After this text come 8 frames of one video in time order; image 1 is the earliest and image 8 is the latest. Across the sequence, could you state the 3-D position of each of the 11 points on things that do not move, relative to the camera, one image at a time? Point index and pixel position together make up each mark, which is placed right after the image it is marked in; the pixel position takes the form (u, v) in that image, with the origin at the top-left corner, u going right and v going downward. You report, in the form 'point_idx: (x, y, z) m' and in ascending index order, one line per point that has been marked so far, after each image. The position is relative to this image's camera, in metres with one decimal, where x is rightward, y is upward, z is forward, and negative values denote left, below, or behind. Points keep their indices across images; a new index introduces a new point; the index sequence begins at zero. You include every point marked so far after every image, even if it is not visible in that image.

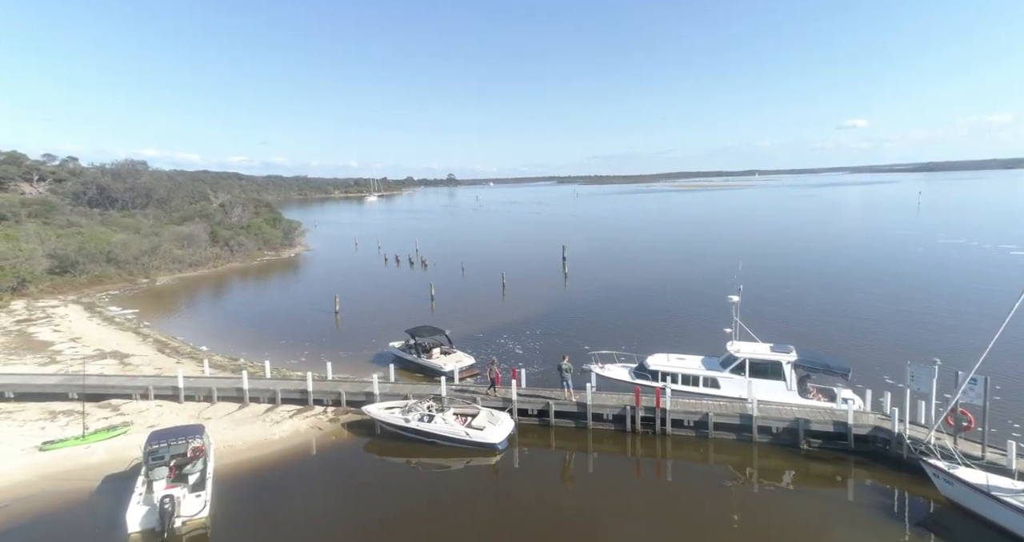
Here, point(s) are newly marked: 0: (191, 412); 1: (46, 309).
0: (-5.6, -2.5, +8.5) m
1: (-18.3, -1.5, +19.2) m
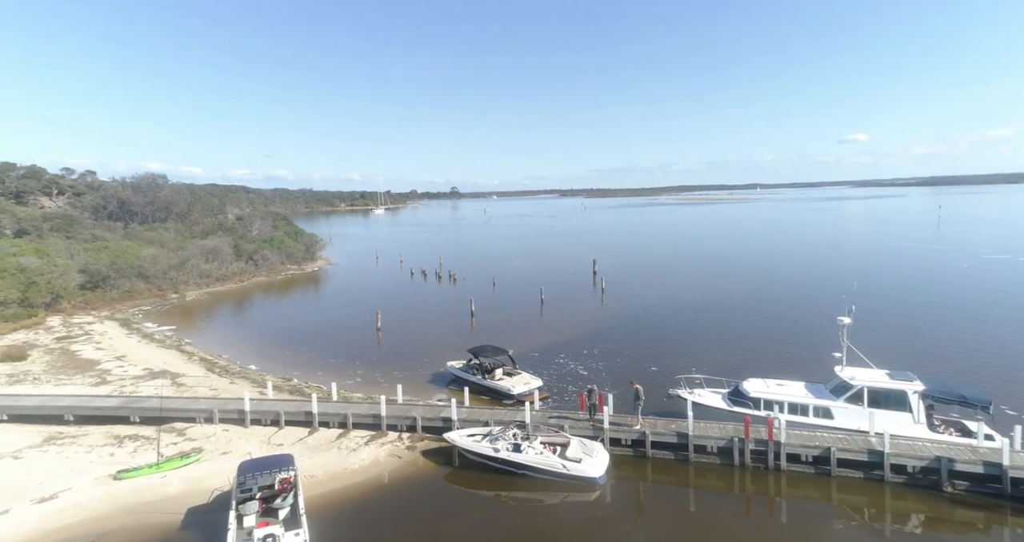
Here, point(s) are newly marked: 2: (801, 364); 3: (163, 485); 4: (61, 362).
0: (-4.2, -2.8, +8.2) m
1: (-16.8, -2.1, +19.1) m
2: (+7.3, -2.6, +12.2) m
3: (-4.9, -3.0, +6.9) m
4: (-12.5, -2.5, +13.5) m
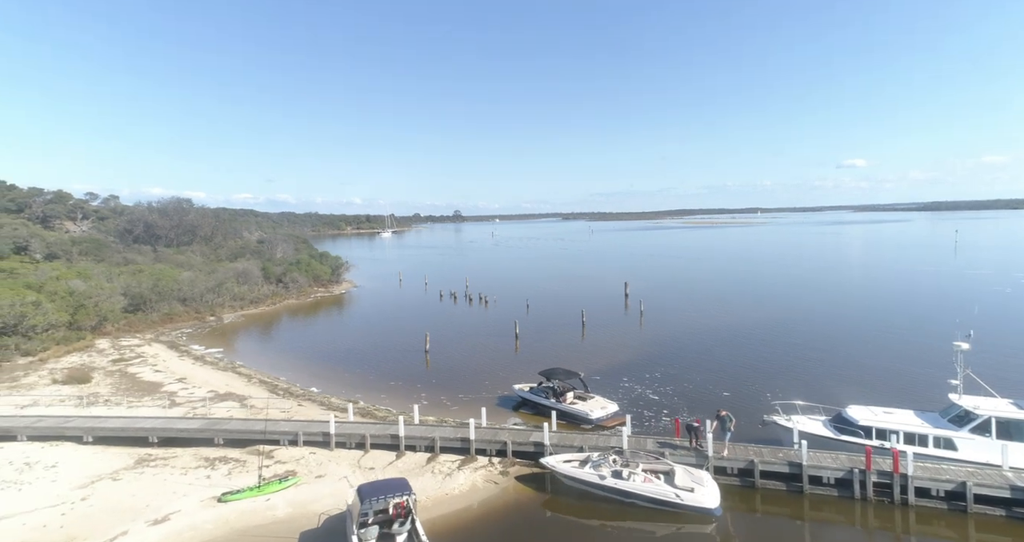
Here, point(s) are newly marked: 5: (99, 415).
0: (-2.7, -3.2, +8.2) m
1: (-15.0, -3.0, +19.4) m
2: (+8.9, -3.2, +12.0) m
3: (-3.4, -3.4, +6.9) m
4: (-10.9, -3.2, +13.7) m
5: (-9.0, -3.1, +10.6) m
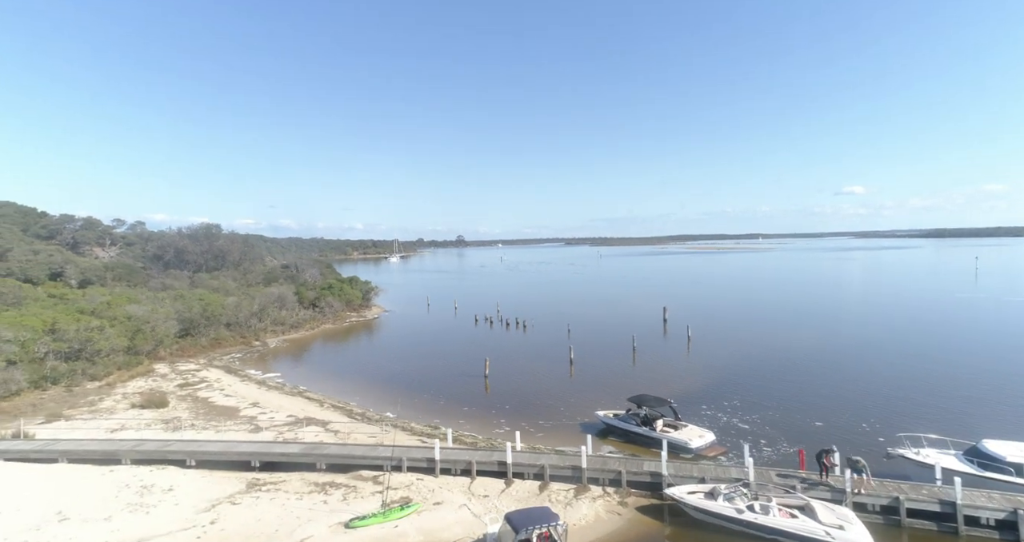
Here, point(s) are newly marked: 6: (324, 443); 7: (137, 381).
0: (-0.8, -3.7, +8.2) m
1: (-12.9, -4.1, +19.7) m
2: (+10.9, -3.8, +11.7) m
3: (-1.6, -3.7, +6.9) m
4: (-8.8, -3.9, +13.9) m
5: (-7.0, -3.7, +10.7) m
6: (-4.0, -3.6, +10.2) m
7: (-13.9, -4.1, +18.0) m
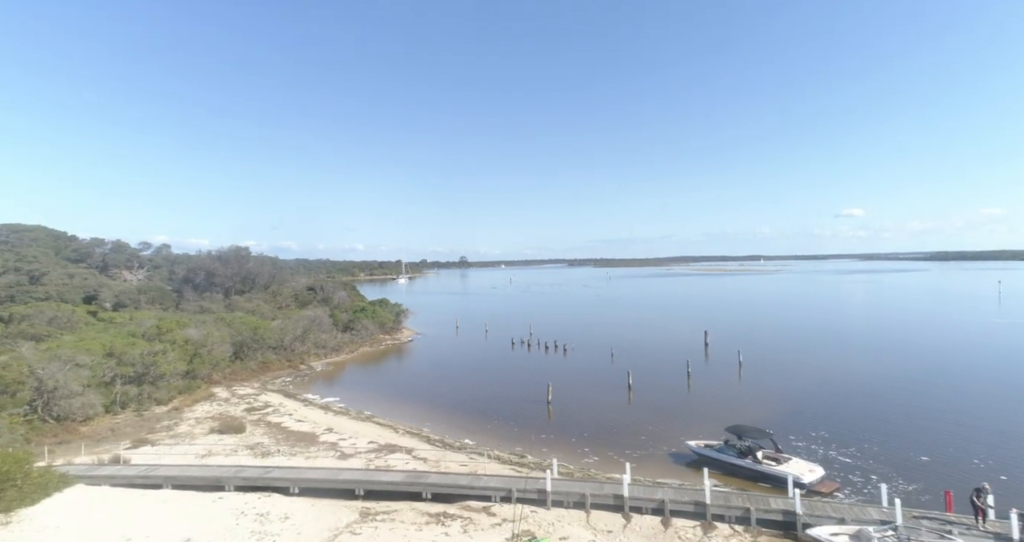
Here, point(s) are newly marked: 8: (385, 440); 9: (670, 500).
0: (+1.1, -4.2, +8.1) m
1: (-10.6, -5.1, +19.9) m
2: (+13.0, -4.4, +11.3) m
3: (+0.4, -4.2, +6.8) m
4: (-6.7, -4.7, +14.0) m
5: (-5.0, -4.3, +10.8) m
6: (-1.9, -4.2, +10.2) m
7: (-11.6, -5.0, +18.3) m
8: (-3.5, -4.6, +13.3) m
9: (+2.6, -3.8, +8.2) m
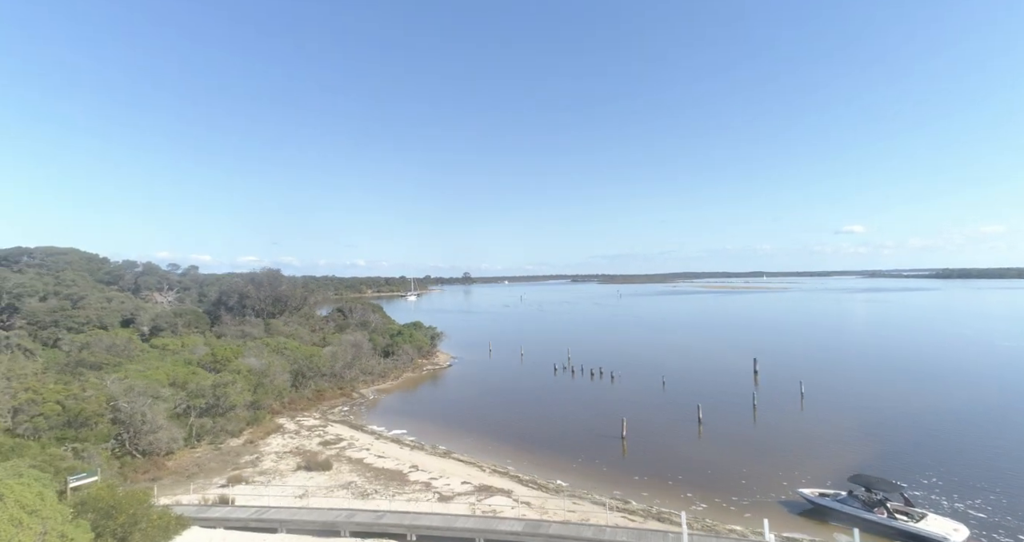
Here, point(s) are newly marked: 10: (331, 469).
0: (+3.5, -5.0, +7.9) m
1: (-7.9, -6.4, +20.0) m
2: (+15.4, -5.4, +10.7) m
3: (+2.7, -5.0, +6.6) m
4: (-4.2, -5.8, +14.0) m
5: (-2.6, -5.3, +10.8) m
6: (+0.5, -5.2, +10.1) m
7: (-9.0, -6.3, +18.4) m
8: (-1.0, -5.6, +13.2) m
9: (+5.0, -4.7, +8.0) m
10: (-5.3, -5.7, +14.3) m
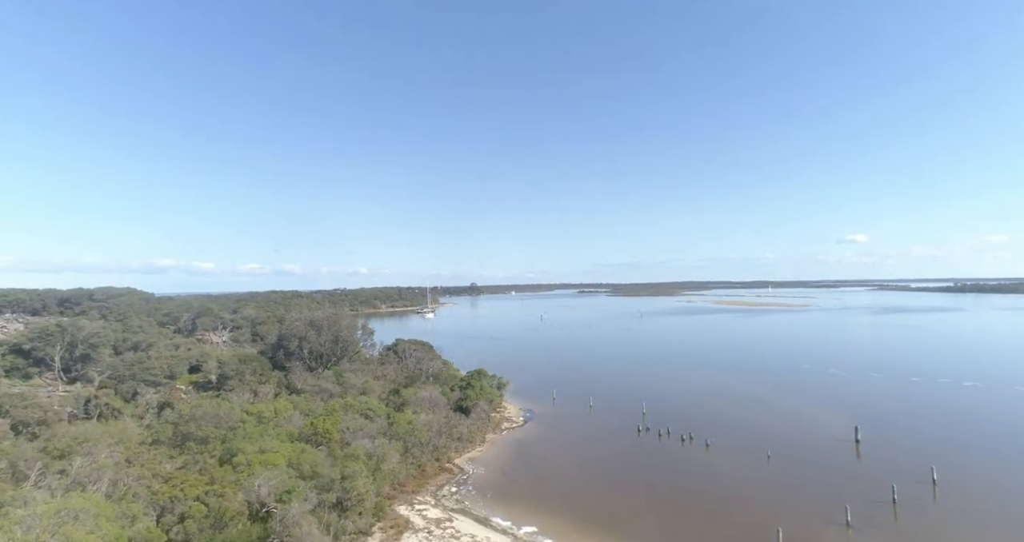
0: (+8.0, -8.0, +7.2) m
1: (-2.7, -10.2, +19.8) m
2: (+20.0, -8.2, +9.3) m
3: (+7.1, -7.9, +6.0) m
4: (+0.7, -9.2, +13.7) m
5: (+2.1, -8.6, +10.4) m
6: (+5.1, -8.3, +9.5) m
7: (-3.9, -10.1, +18.3) m
8: (+3.8, -9.0, +12.7) m
9: (+9.5, -7.7, +7.2) m
10: (-0.4, -9.2, +14.0) m
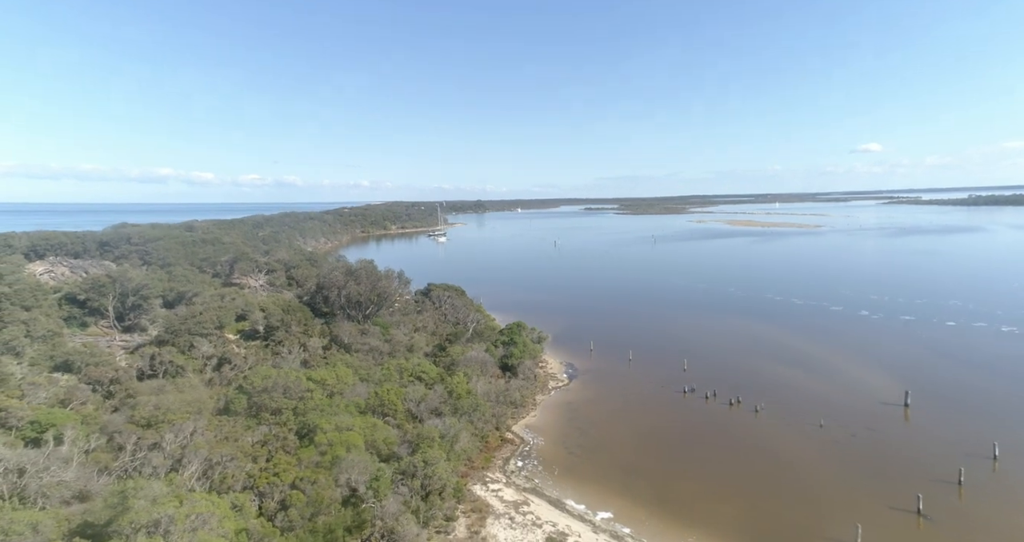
0: (+10.7, -9.7, +7.8) m
1: (+0.5, -10.1, +21.0) m
2: (+22.8, -9.5, +9.5) m
3: (+9.8, -9.8, +6.6) m
4: (+3.6, -10.0, +14.7) m
5: (+4.9, -9.8, +11.3) m
6: (+7.9, -9.7, +10.3) m
7: (-0.7, -10.2, +19.5) m
8: (+6.7, -9.9, +13.5) m
9: (+12.2, -9.3, +7.8) m
10: (+2.5, -10.0, +15.0) m
